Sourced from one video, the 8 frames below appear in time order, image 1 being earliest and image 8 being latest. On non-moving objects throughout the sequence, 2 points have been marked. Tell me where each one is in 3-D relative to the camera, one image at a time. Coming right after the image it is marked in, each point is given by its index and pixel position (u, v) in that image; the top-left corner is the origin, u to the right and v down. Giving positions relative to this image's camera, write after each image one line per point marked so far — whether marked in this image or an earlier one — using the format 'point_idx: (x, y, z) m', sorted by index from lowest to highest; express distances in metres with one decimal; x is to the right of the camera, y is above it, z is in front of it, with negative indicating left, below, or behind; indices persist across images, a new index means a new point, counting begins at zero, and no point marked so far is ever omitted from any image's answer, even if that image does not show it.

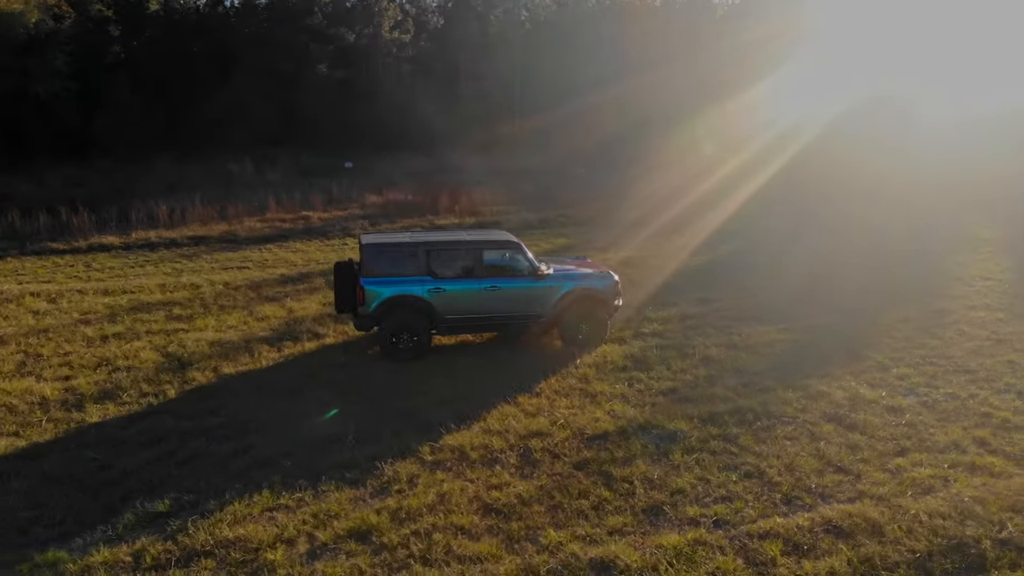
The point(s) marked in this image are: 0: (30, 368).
0: (-5.1, -0.9, +8.5) m
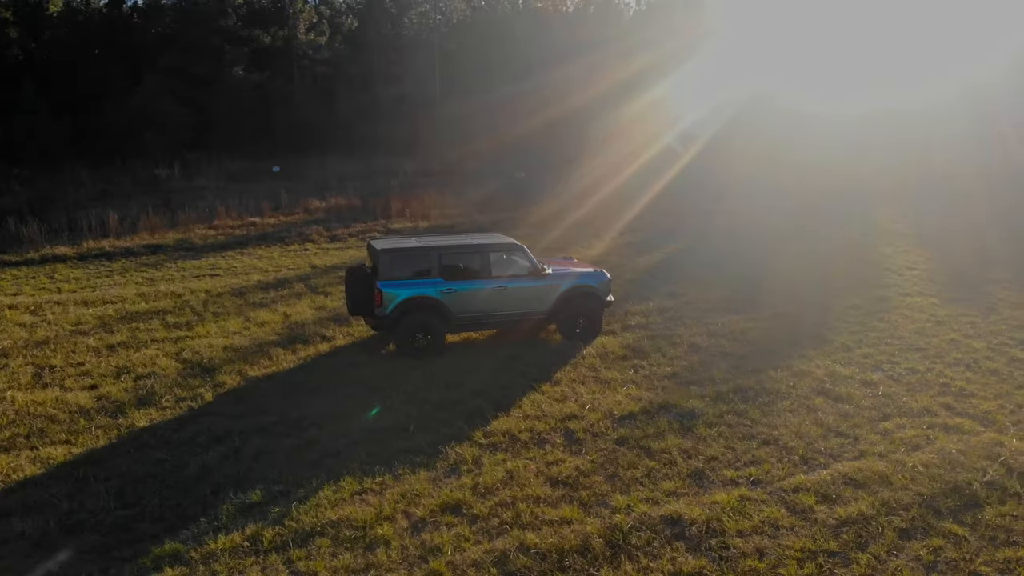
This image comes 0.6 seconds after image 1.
0: (-4.9, -1.0, +8.6) m
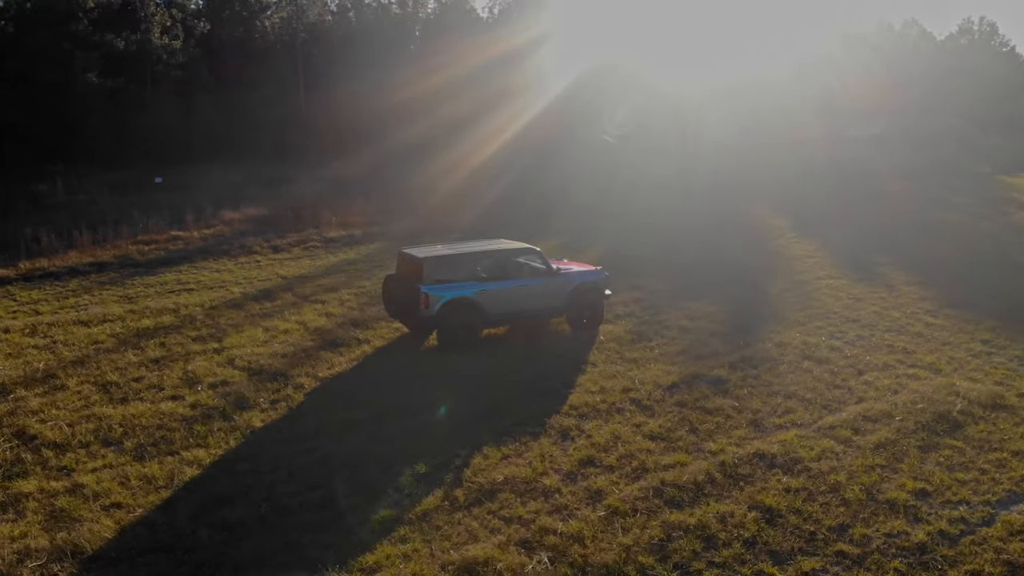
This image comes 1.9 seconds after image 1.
0: (-4.3, -1.2, +9.0) m
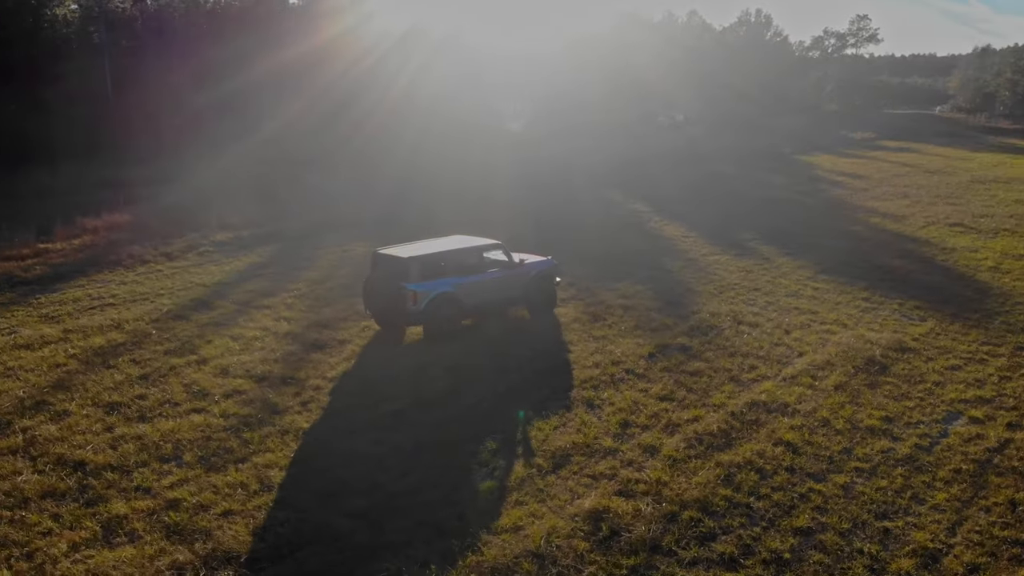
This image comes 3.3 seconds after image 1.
0: (-4.1, -1.4, +9.0) m
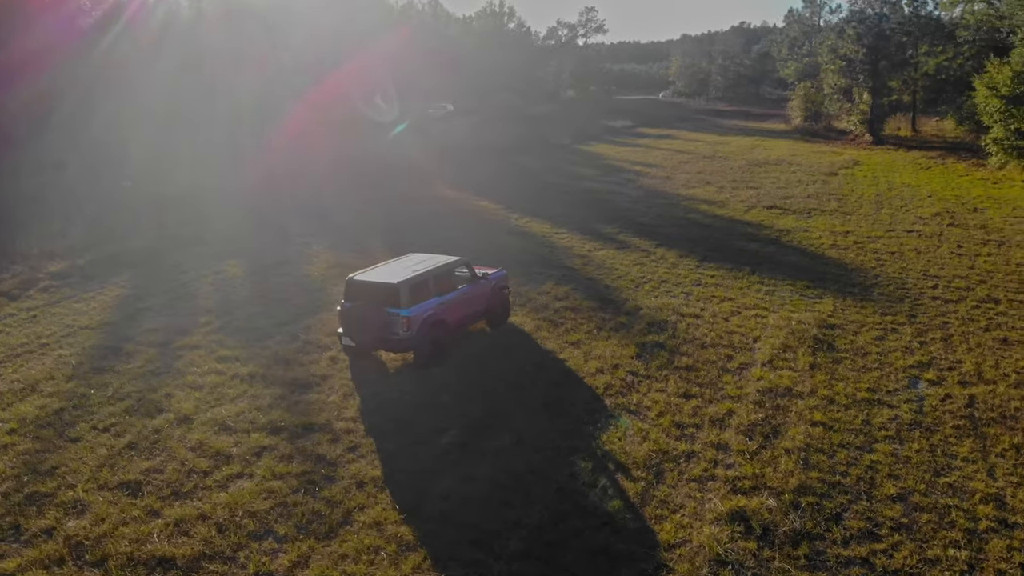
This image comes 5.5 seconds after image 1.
0: (-3.3, -2.0, +8.0) m
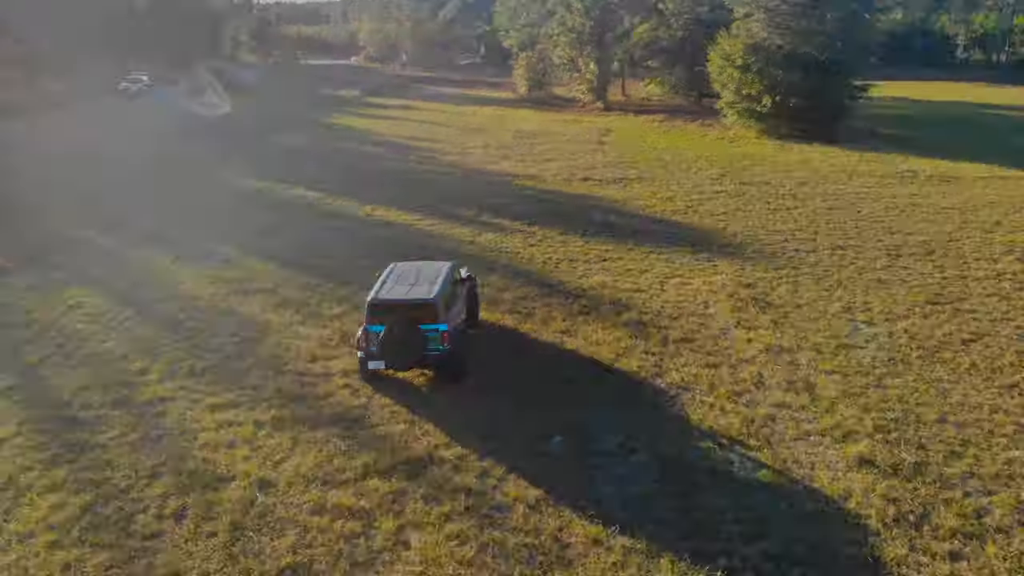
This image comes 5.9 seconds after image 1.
0: (-1.5, -2.4, +7.3) m
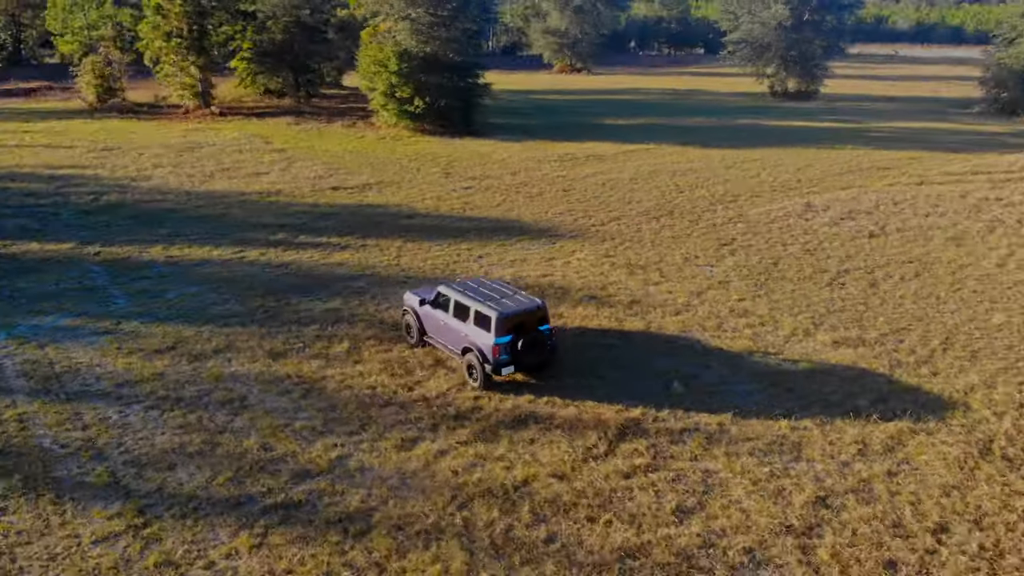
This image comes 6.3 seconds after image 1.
0: (+2.2, -2.4, +9.7) m
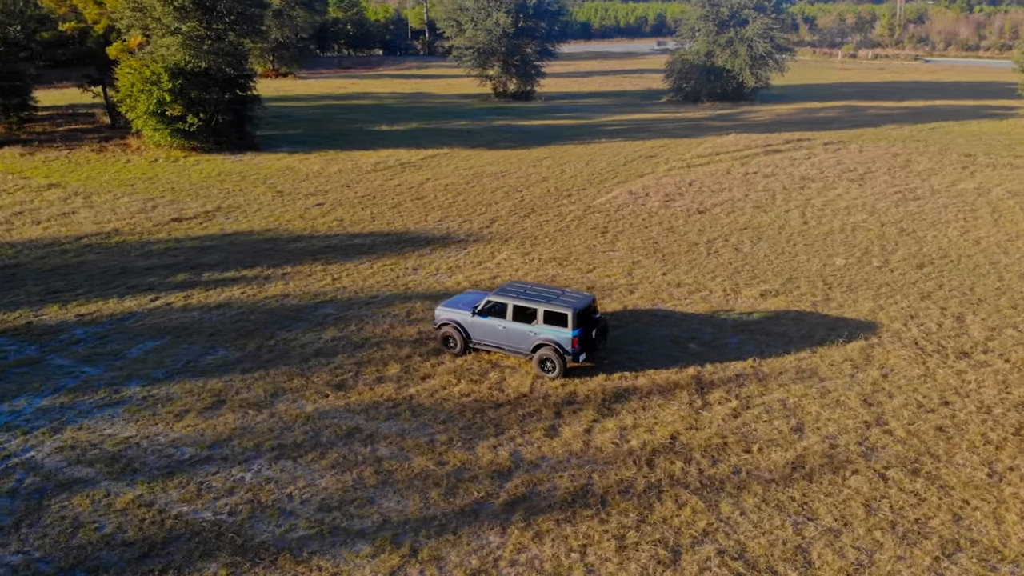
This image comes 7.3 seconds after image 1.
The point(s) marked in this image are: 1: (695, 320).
0: (+4.4, -2.0, +12.8) m
1: (+3.8, -0.7, +16.5) m
